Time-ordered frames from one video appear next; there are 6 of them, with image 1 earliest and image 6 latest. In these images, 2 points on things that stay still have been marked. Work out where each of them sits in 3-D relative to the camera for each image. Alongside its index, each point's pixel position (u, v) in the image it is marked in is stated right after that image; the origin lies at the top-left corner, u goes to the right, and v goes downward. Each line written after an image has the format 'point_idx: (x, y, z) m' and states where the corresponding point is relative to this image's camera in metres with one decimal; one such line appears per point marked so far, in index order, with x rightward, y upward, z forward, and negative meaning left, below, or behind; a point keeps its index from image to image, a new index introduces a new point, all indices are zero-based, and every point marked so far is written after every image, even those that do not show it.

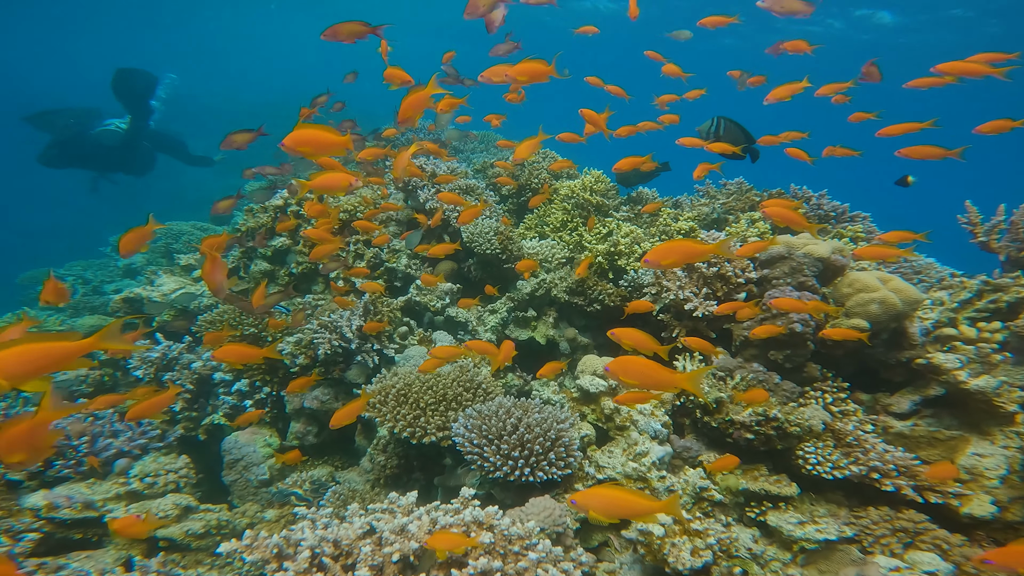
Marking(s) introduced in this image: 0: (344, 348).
0: (-1.8, -0.6, +5.4) m
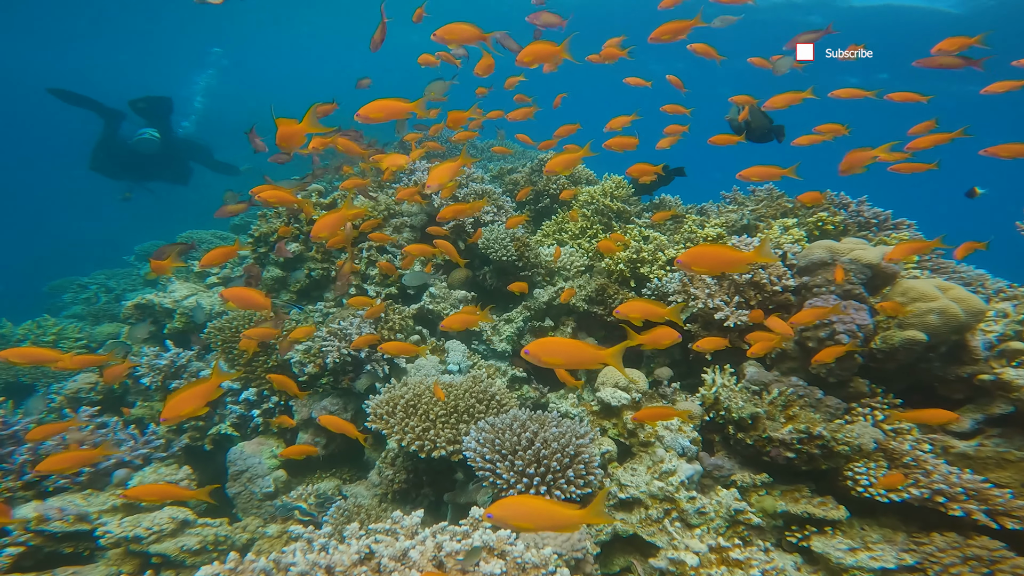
0: (-1.7, -0.7, +5.2) m
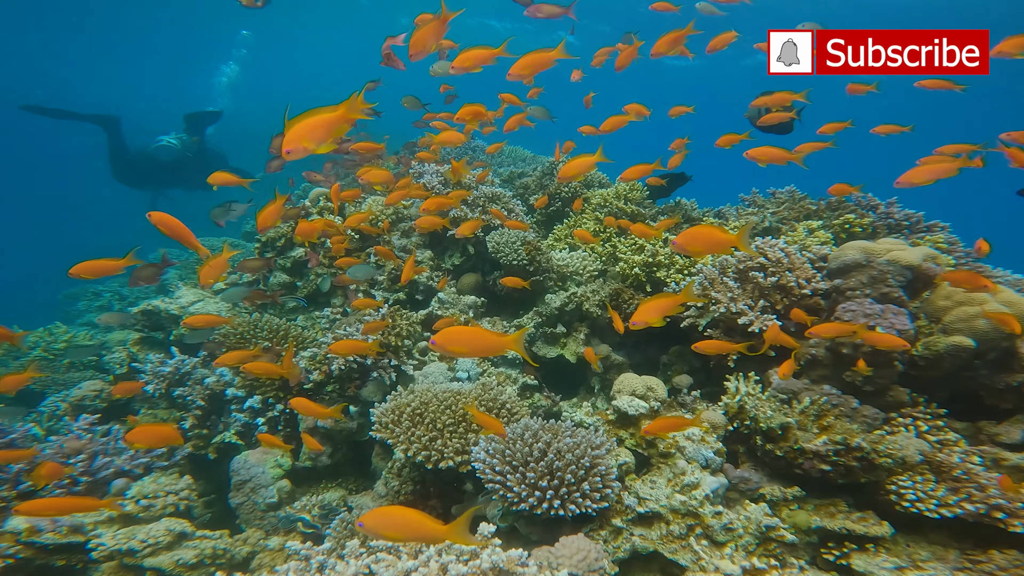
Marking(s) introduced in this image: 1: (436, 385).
0: (-1.5, -0.8, +5.1) m
1: (-0.7, -0.9, +4.6) m
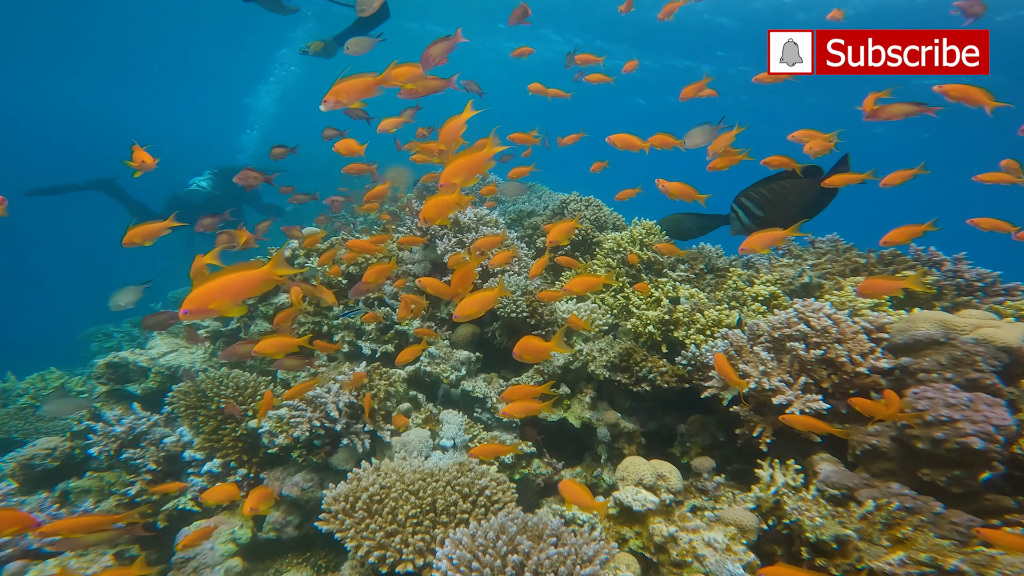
0: (-1.6, -1.2, +4.5) m
1: (-0.8, -1.3, +3.9) m
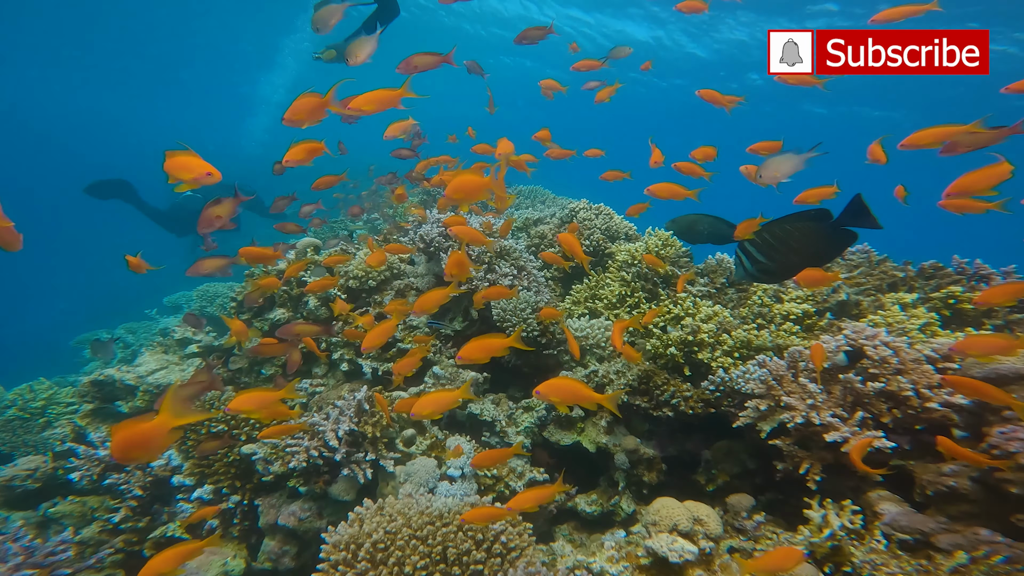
0: (-1.5, -1.4, +4.2) m
1: (-0.7, -1.5, +3.6) m
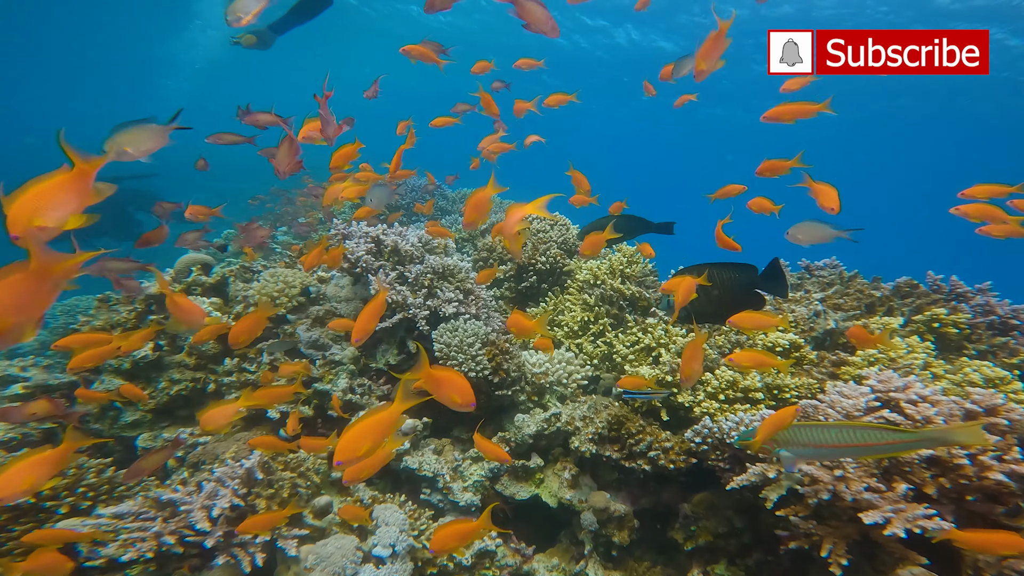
0: (-1.9, -1.6, +3.2) m
1: (-1.0, -1.7, +2.8) m
